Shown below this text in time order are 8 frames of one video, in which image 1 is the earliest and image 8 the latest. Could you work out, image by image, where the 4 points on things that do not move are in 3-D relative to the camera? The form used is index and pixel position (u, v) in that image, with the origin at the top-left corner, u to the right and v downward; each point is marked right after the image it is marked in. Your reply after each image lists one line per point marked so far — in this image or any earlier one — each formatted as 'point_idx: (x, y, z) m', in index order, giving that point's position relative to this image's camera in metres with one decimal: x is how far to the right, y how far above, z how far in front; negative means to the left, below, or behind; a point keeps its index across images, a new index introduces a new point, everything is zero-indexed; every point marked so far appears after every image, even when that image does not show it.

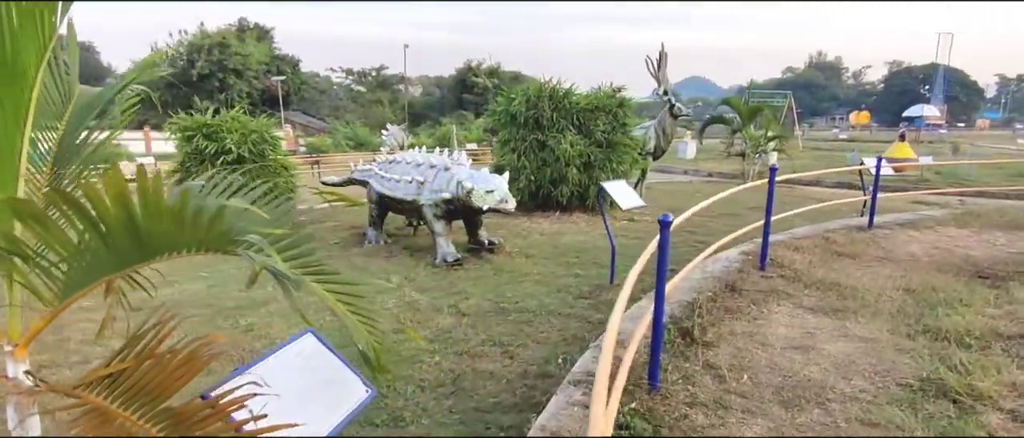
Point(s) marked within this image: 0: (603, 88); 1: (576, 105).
0: (+1.5, +2.1, +9.1) m
1: (+1.0, +1.8, +8.7) m
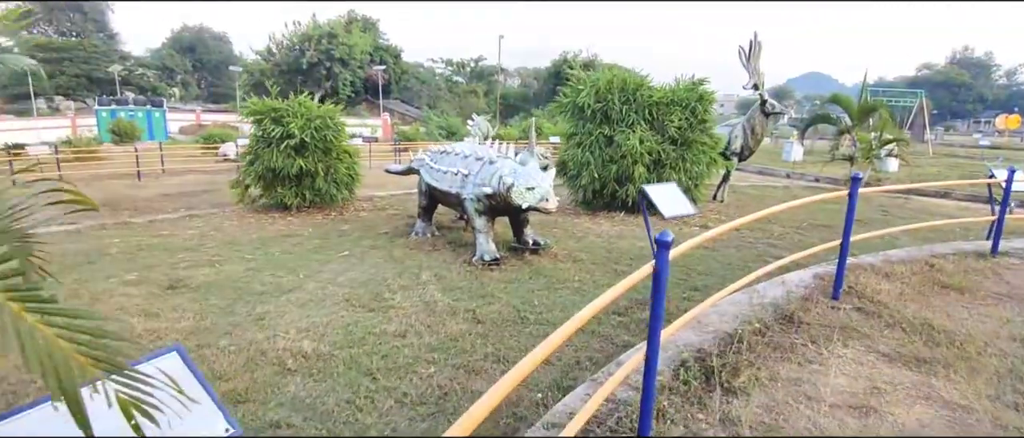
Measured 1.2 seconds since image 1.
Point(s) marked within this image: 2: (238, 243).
0: (+2.5, +2.1, +8.4) m
1: (+2.0, +1.7, +8.0) m
2: (-3.2, -0.3, +6.5) m
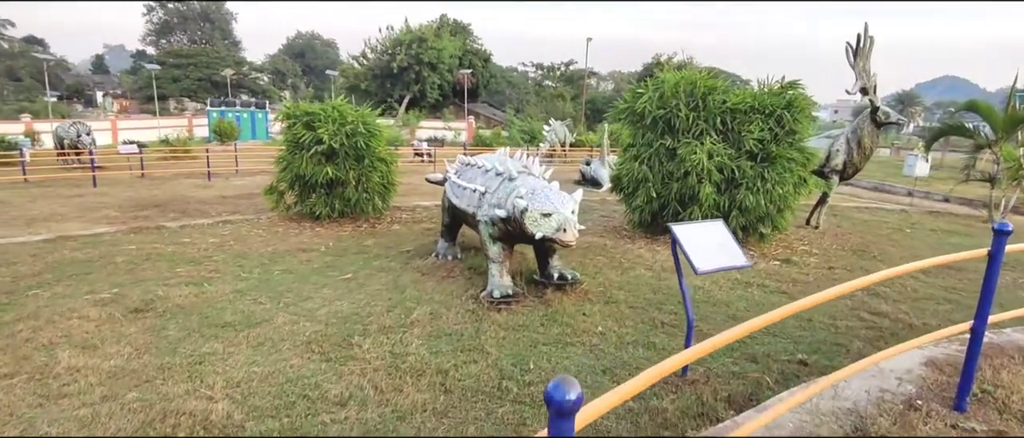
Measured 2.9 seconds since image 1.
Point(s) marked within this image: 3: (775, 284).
0: (+3.2, +1.7, +7.0) m
1: (+2.5, +1.4, +6.7) m
2: (-2.9, -0.4, +6.1) m
3: (+2.6, -0.6, +5.5) m
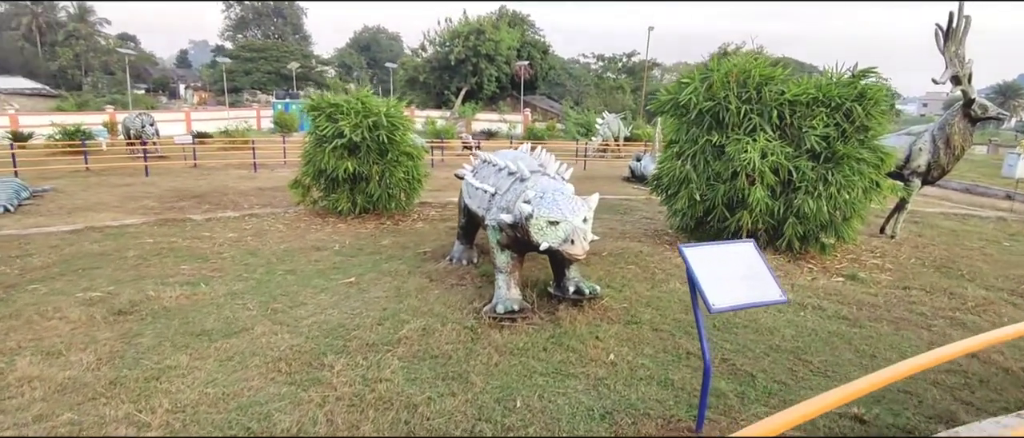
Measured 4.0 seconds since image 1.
0: (+3.5, +1.6, +6.0) m
1: (+2.8, +1.3, +5.9) m
2: (-2.7, -0.4, +5.8) m
3: (+2.7, -0.7, +4.7) m
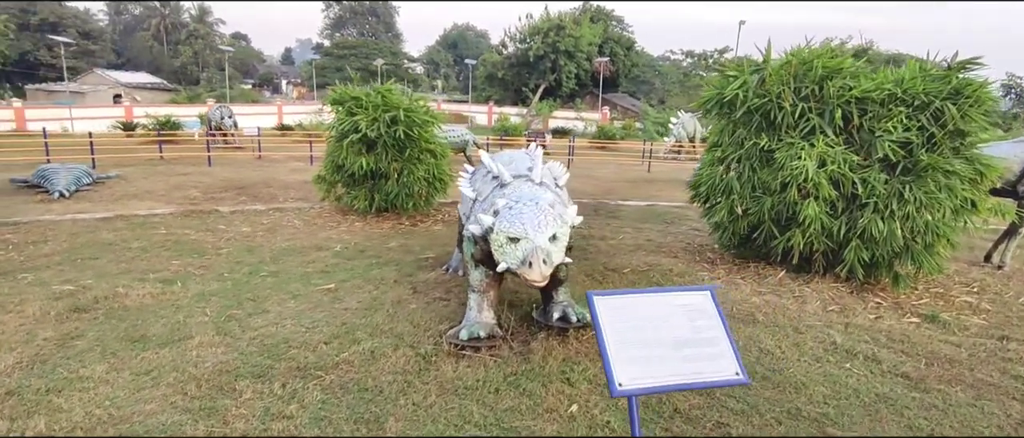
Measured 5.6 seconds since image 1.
0: (+3.6, +1.4, +4.9) m
1: (+2.9, +1.1, +4.8) m
2: (-2.6, -0.3, +5.6) m
3: (+2.6, -0.9, +3.7) m
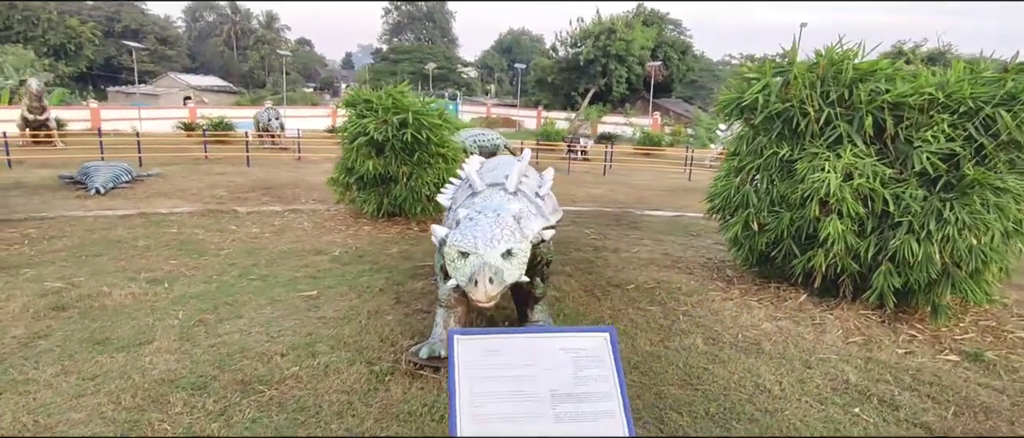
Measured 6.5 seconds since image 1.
0: (+3.6, +1.2, +4.3) m
1: (+2.9, +0.9, +4.3) m
2: (-2.6, -0.3, +5.6) m
3: (+2.4, -1.1, +3.2) m
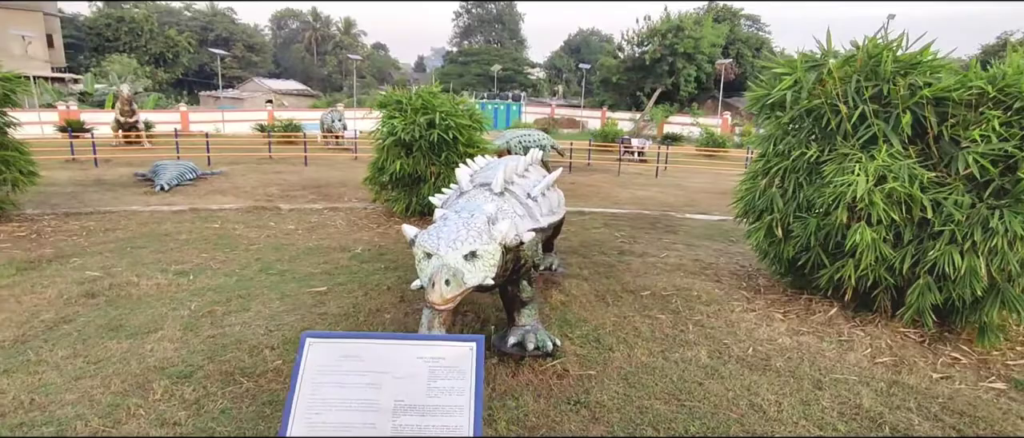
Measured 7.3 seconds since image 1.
0: (+3.6, +1.1, +3.8) m
1: (+2.9, +0.9, +3.9) m
2: (-2.4, -0.3, +5.8) m
3: (+2.2, -1.1, +2.9) m
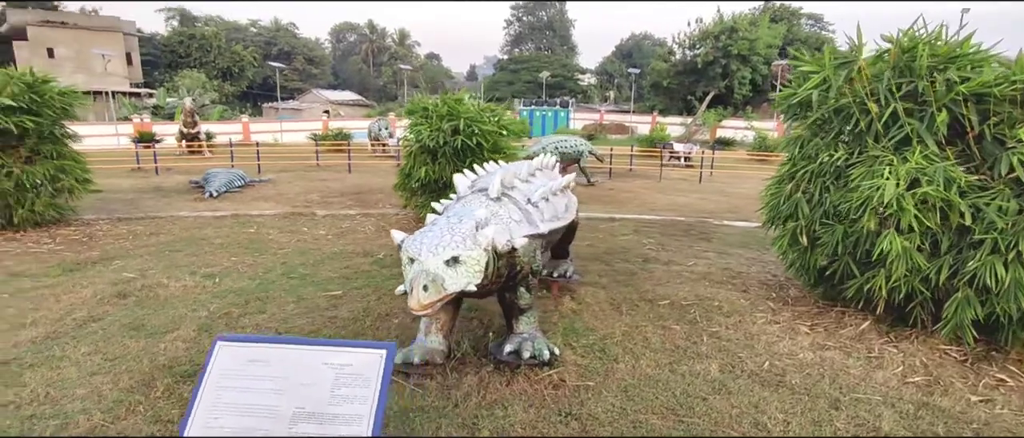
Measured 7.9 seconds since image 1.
0: (+3.6, +1.1, +3.4) m
1: (+2.9, +0.8, +3.5) m
2: (-2.2, -0.4, +6.0) m
3: (+2.1, -1.1, +2.6) m
